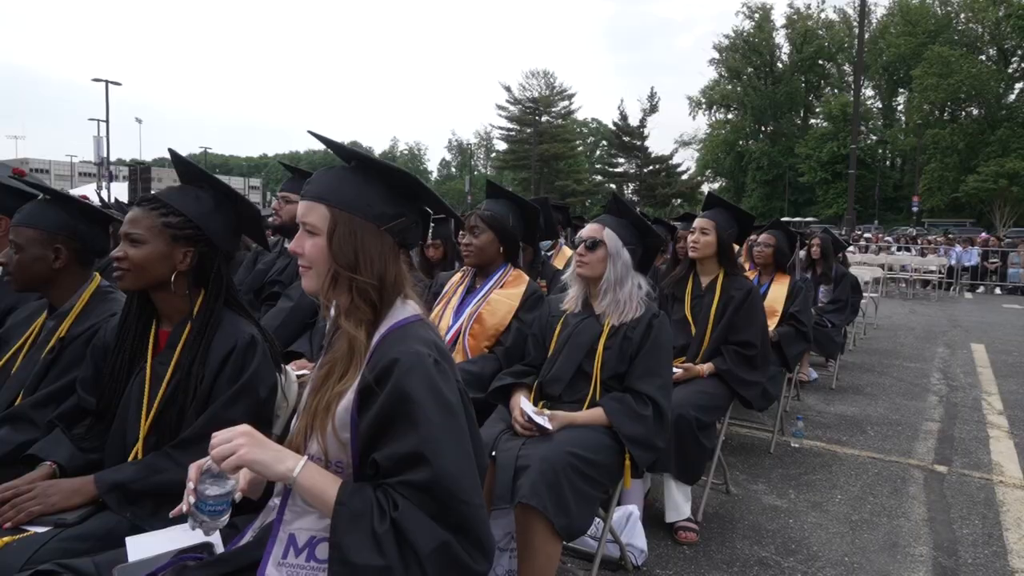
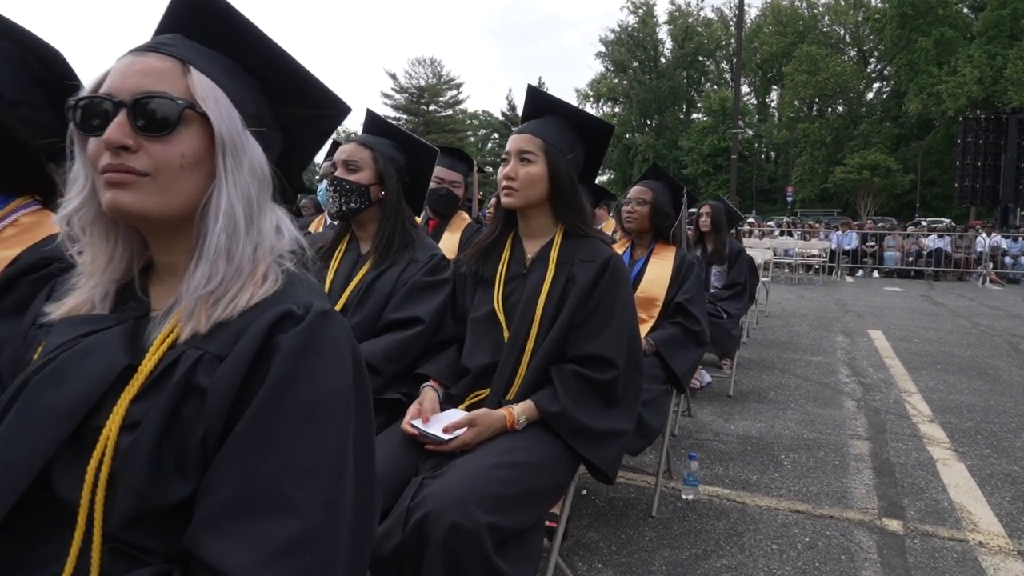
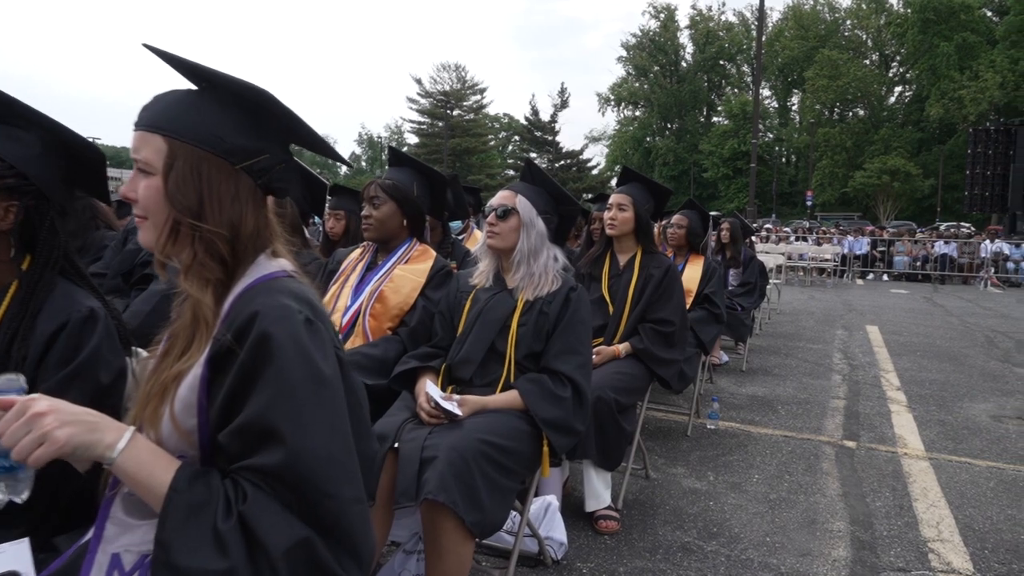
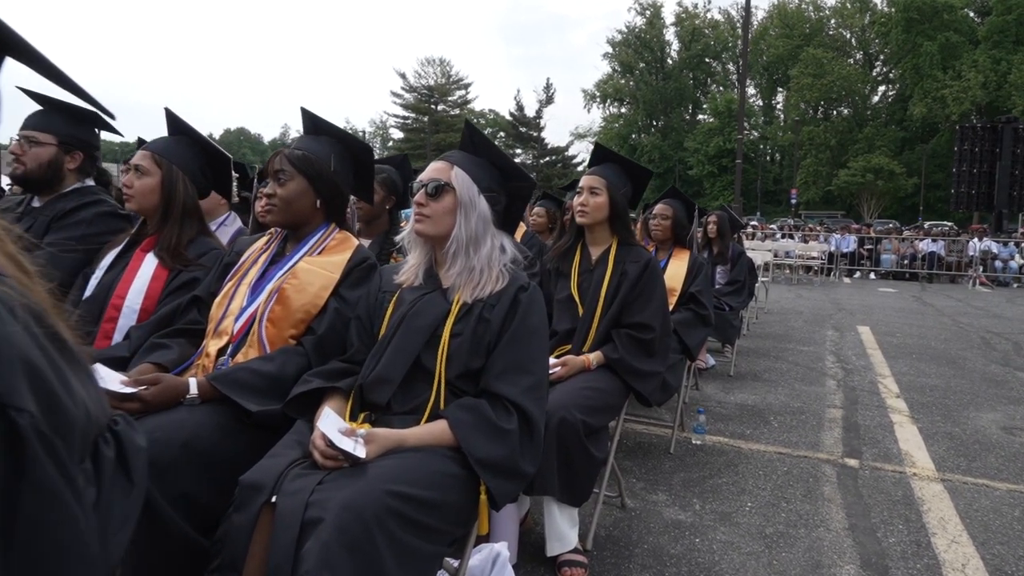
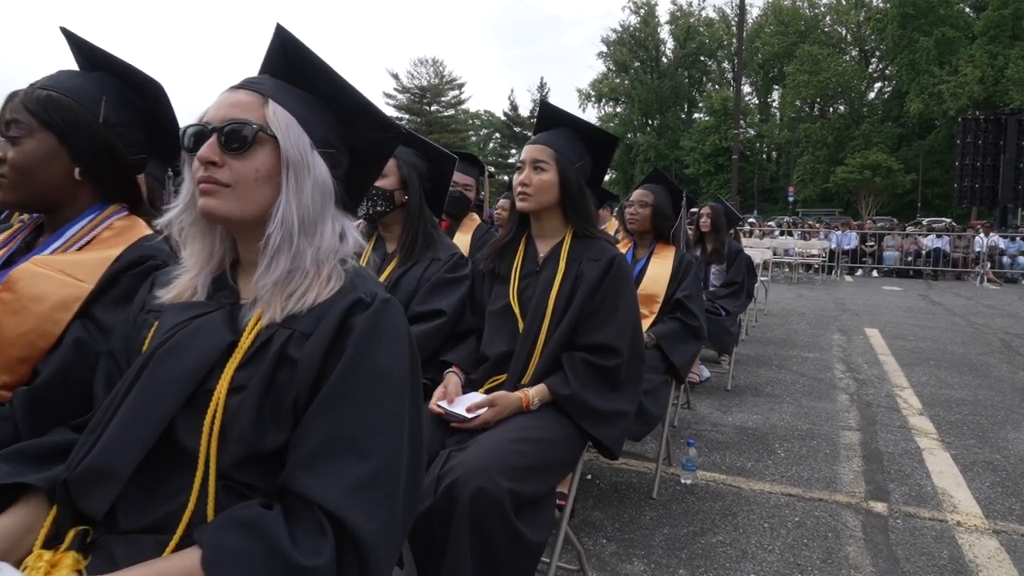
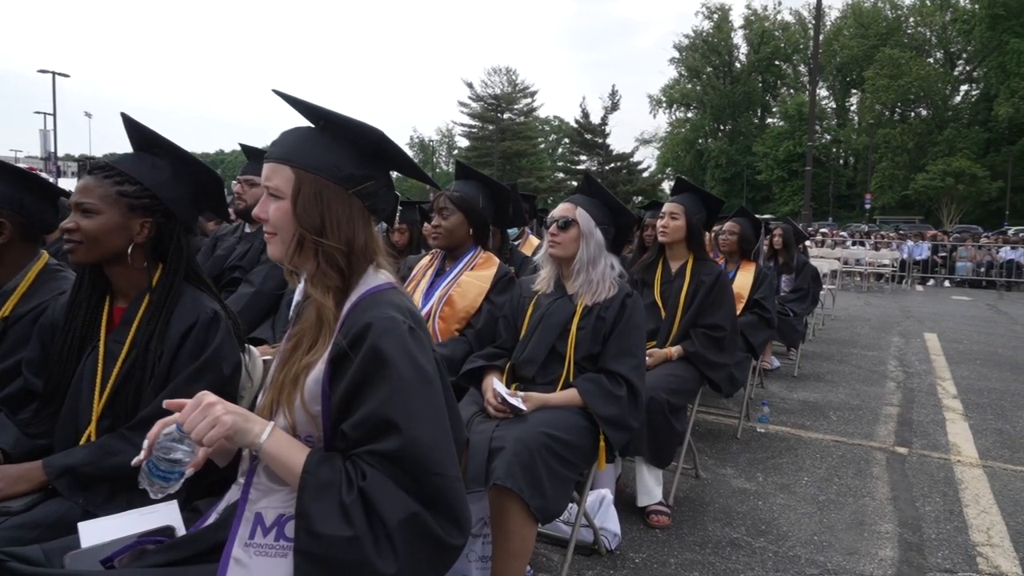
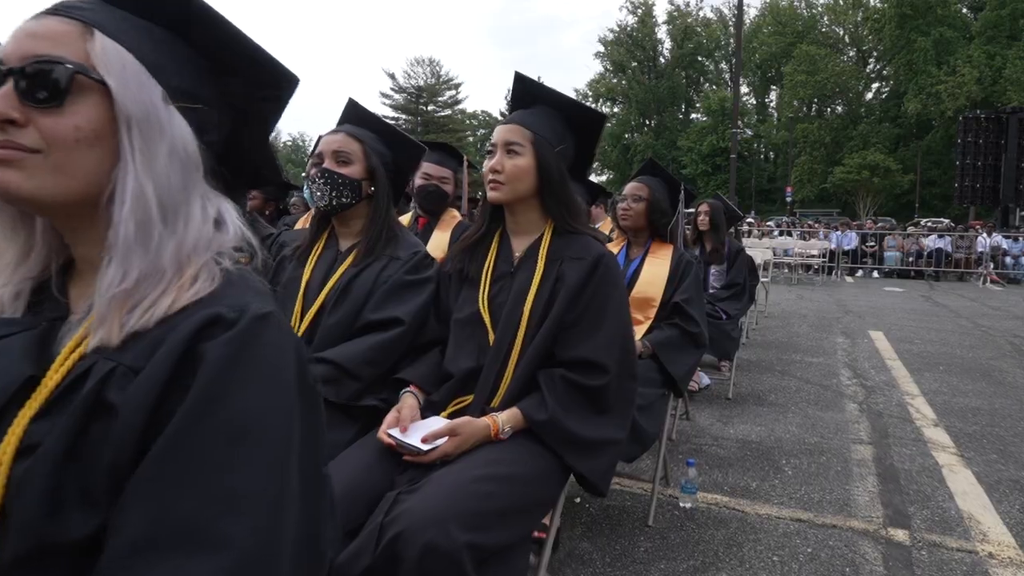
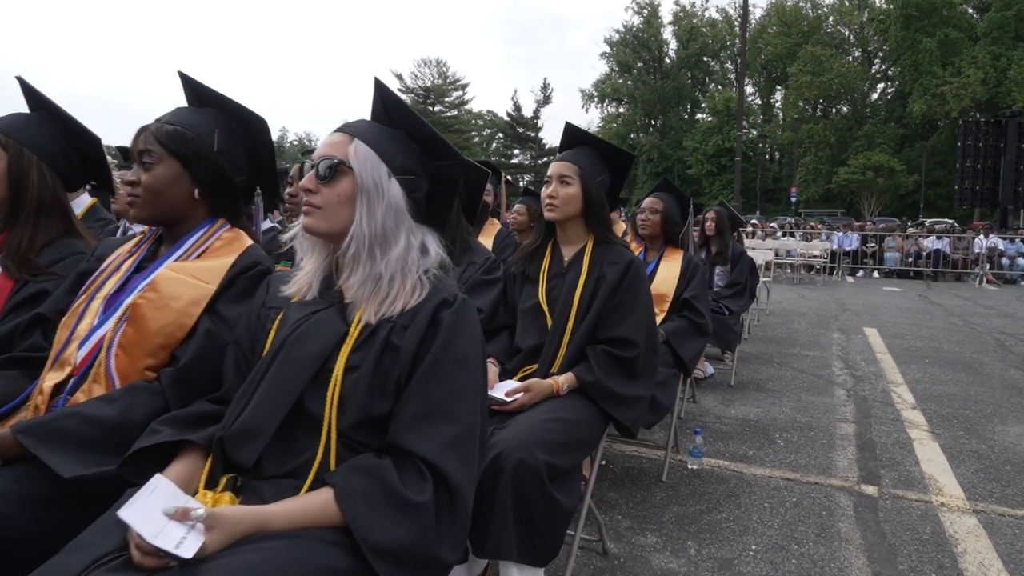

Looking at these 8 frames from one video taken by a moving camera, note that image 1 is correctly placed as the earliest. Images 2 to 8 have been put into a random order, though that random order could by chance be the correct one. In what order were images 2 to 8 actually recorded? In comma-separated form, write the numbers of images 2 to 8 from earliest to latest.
6, 3, 4, 8, 5, 2, 7
